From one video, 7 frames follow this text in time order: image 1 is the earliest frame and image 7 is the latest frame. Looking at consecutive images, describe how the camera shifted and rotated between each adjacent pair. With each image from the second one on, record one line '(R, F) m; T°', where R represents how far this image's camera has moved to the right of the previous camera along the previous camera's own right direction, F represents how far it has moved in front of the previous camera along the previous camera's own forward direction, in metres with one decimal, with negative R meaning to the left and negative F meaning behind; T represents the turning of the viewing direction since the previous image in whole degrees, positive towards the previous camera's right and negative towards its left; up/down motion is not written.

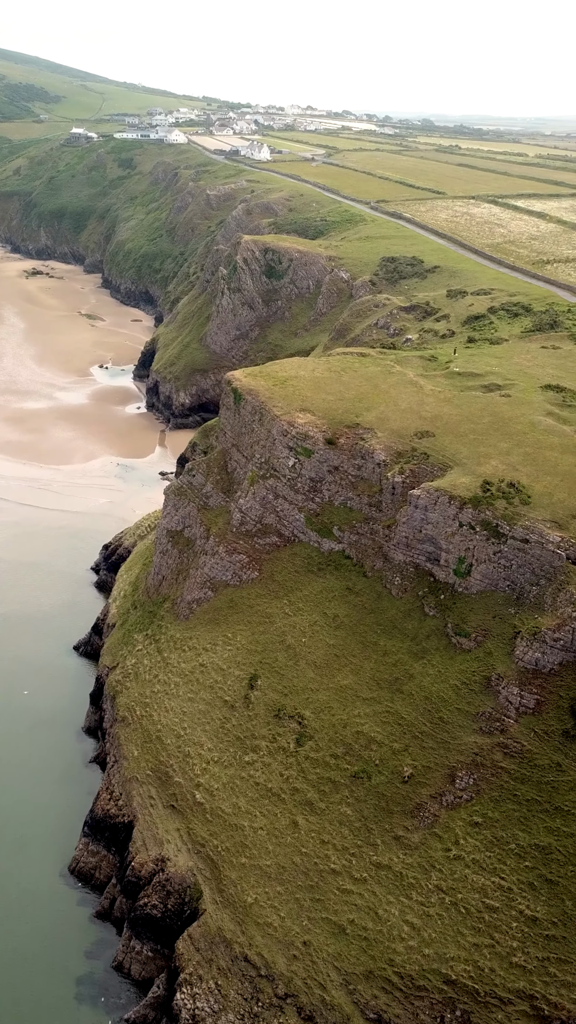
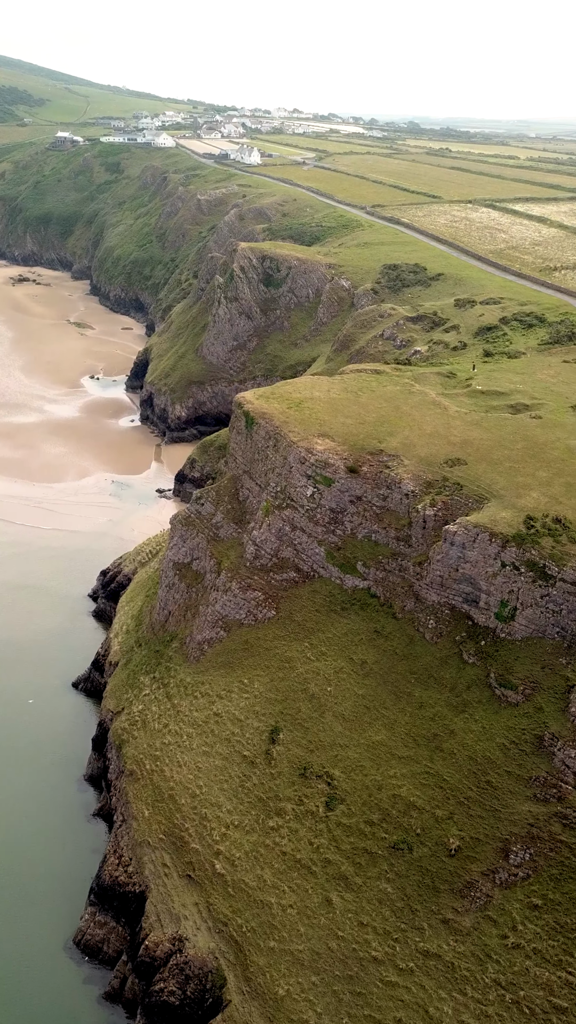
(-1.3, +2.5) m; +1°
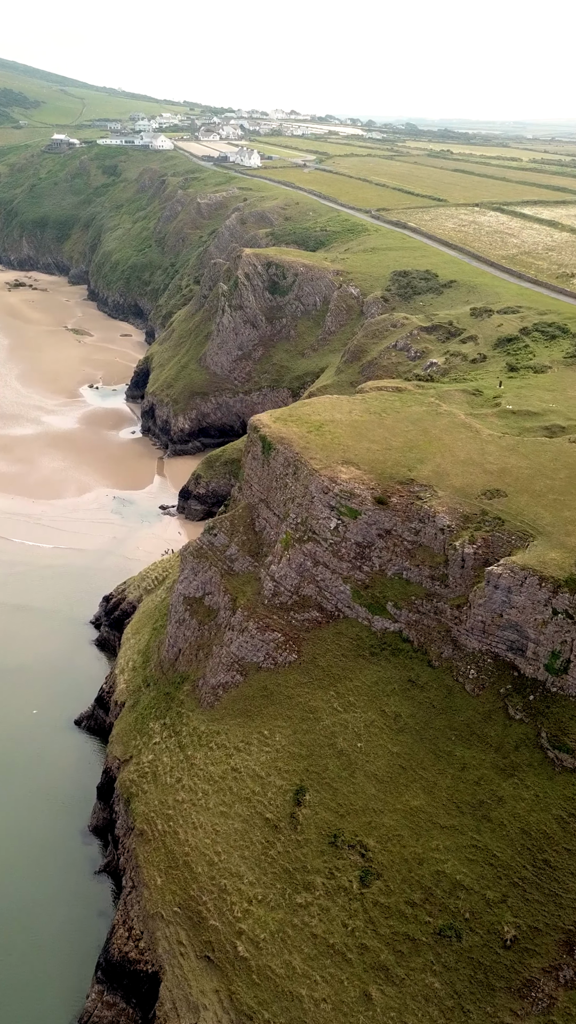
(-0.9, +2.5) m; 0°
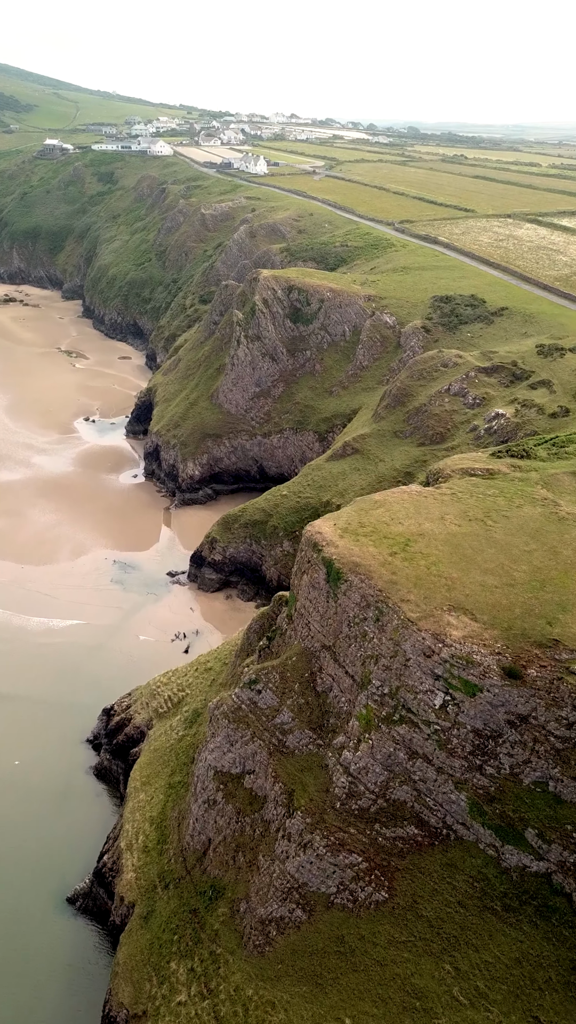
(-2.3, +9.2) m; 0°
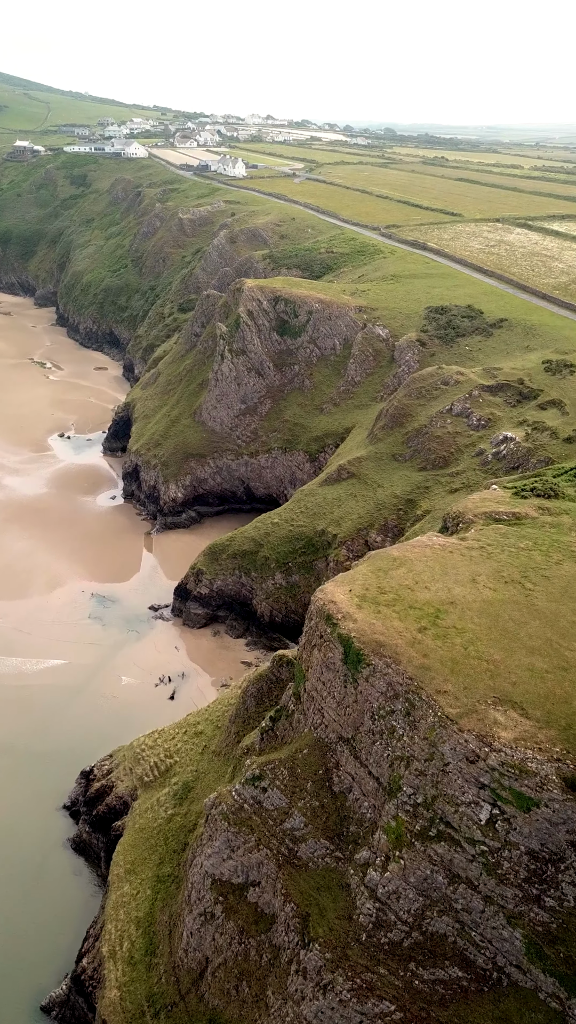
(-0.7, +3.6) m; +2°
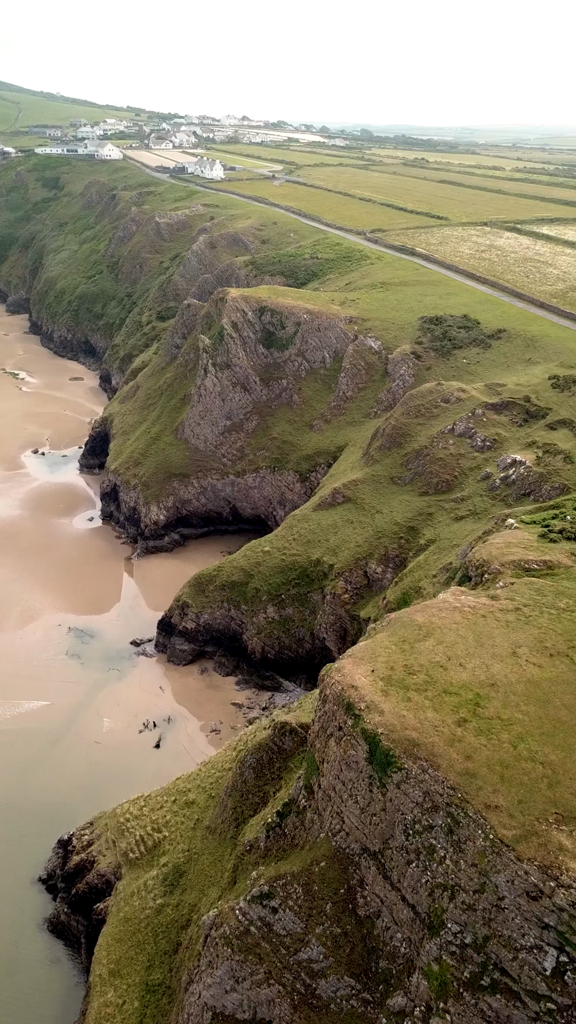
(-0.7, +3.2) m; +1°
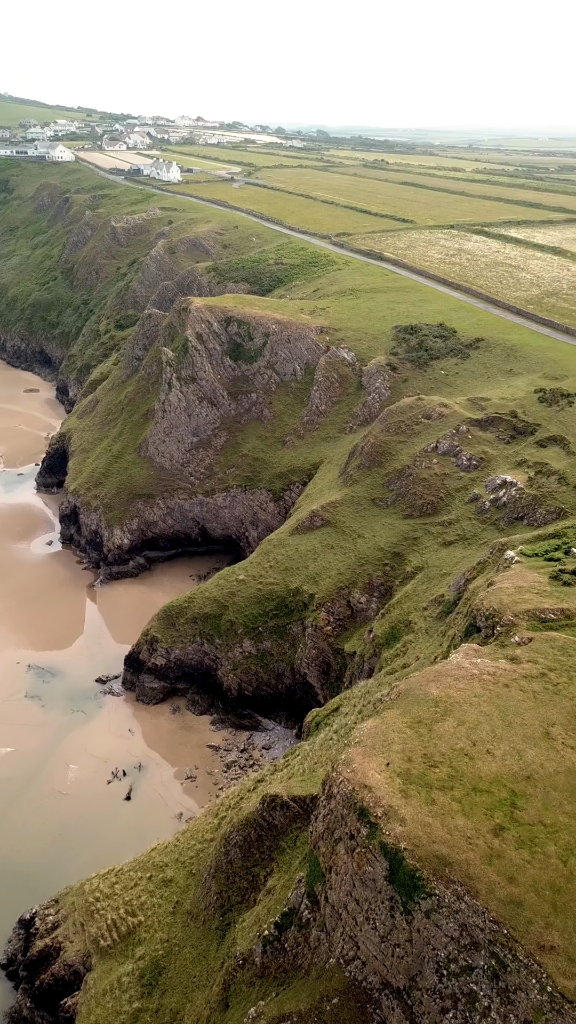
(-0.6, +2.8) m; +3°
